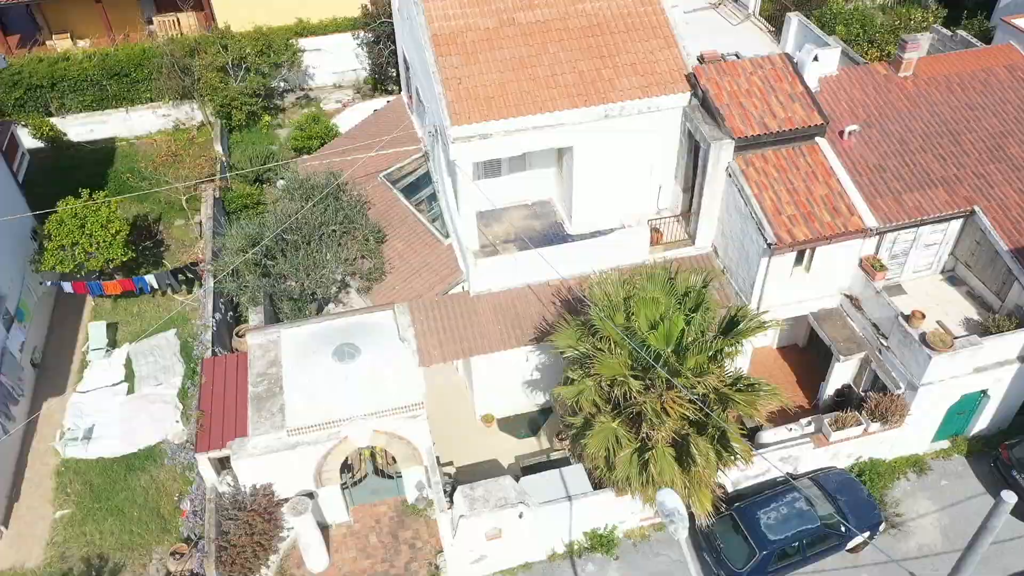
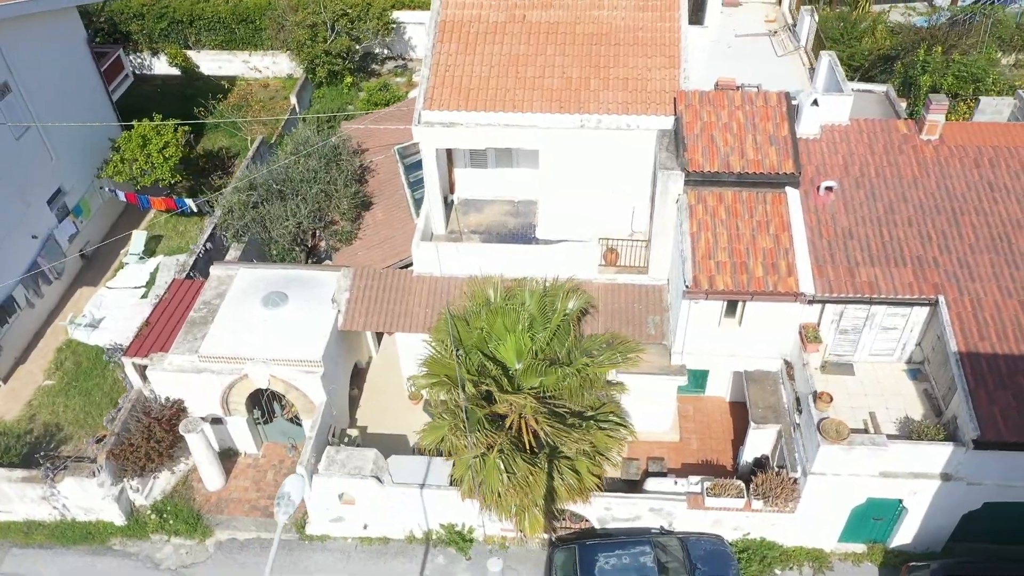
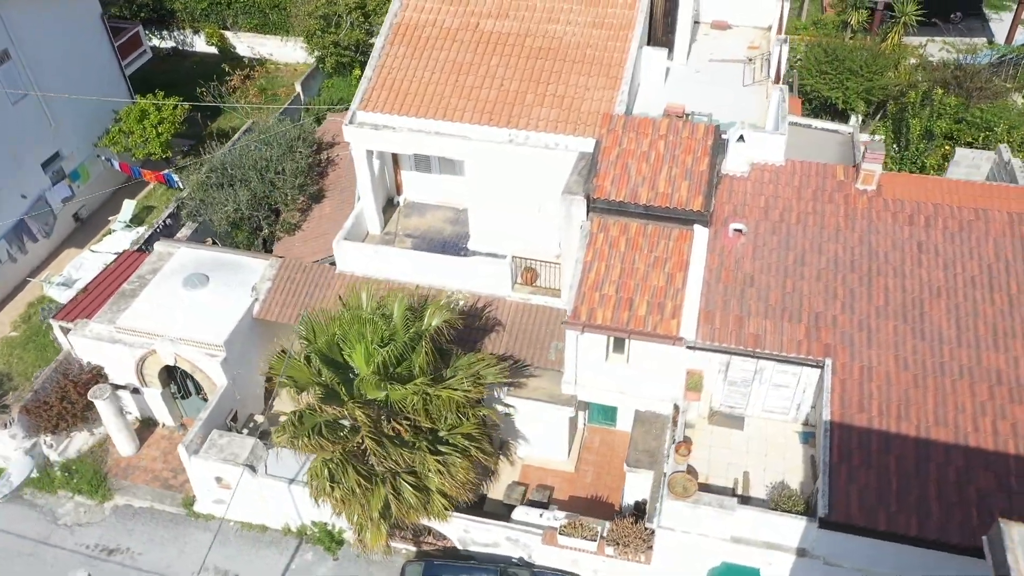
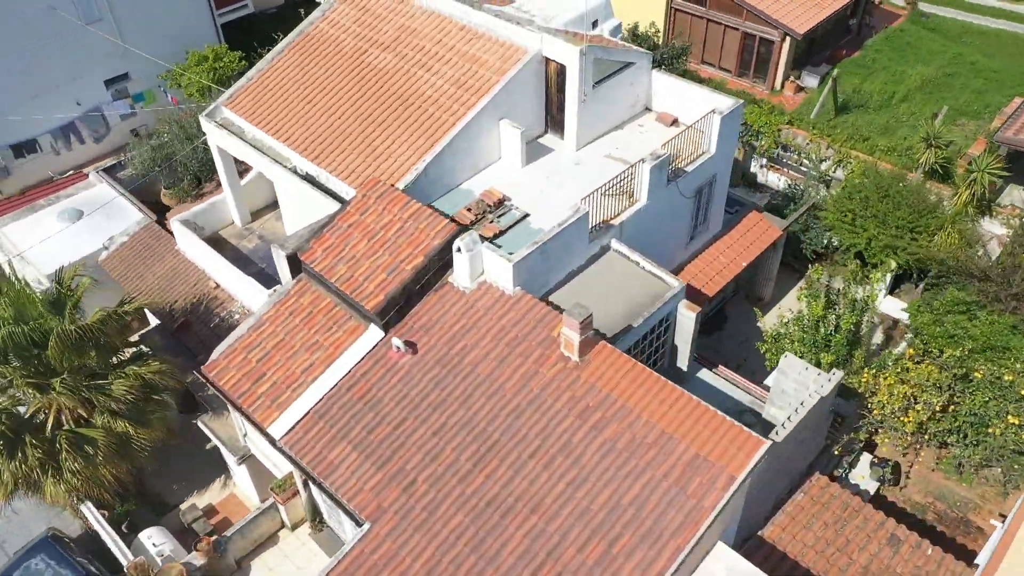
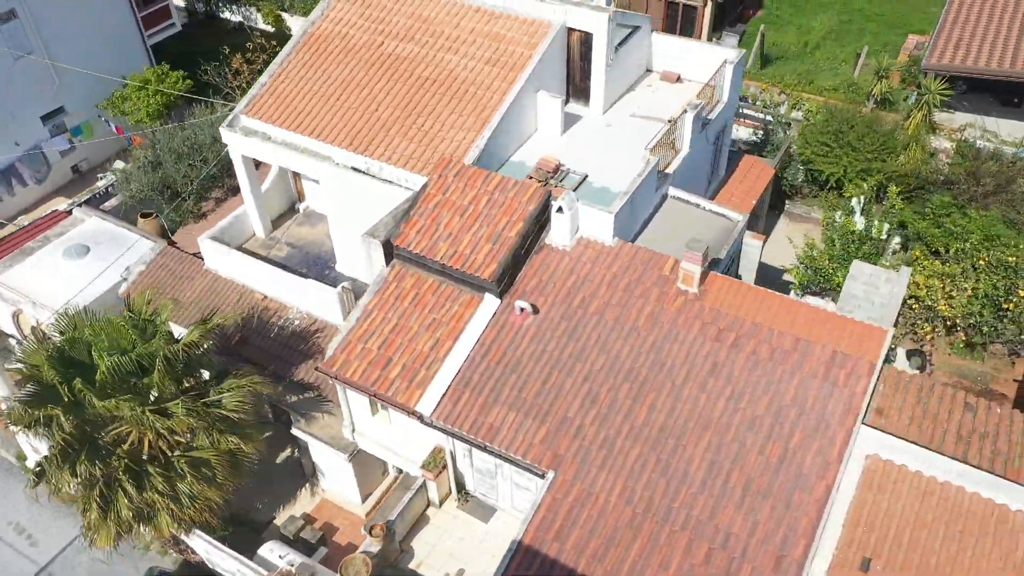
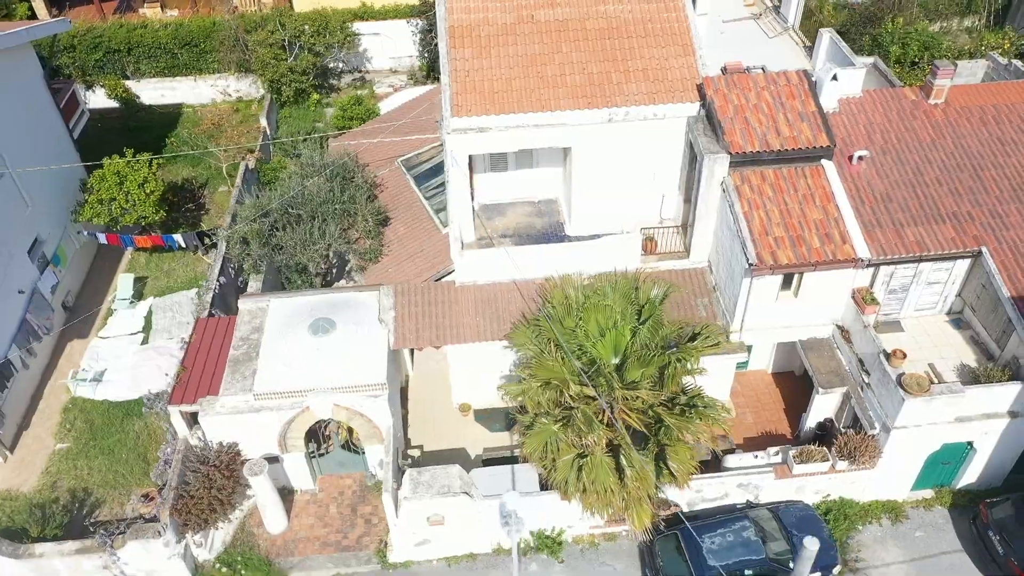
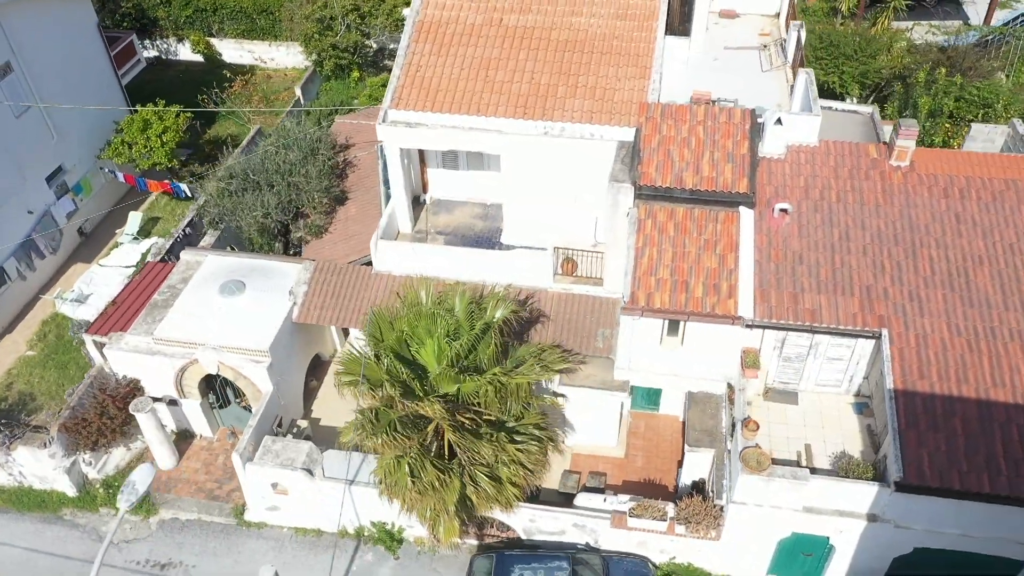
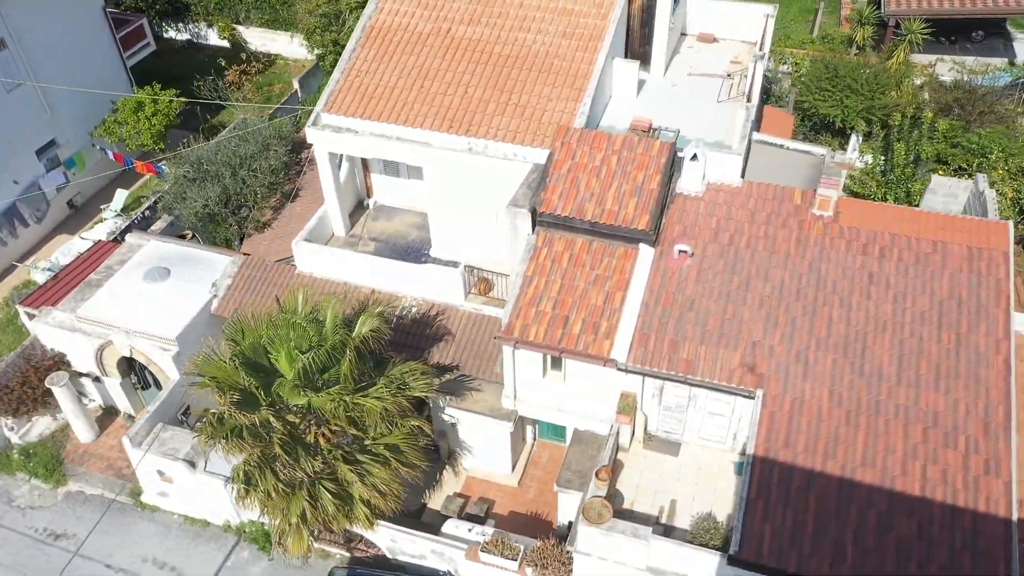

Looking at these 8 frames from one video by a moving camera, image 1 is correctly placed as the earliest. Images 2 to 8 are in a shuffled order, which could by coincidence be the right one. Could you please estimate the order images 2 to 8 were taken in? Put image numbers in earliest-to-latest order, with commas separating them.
6, 2, 7, 3, 8, 5, 4
